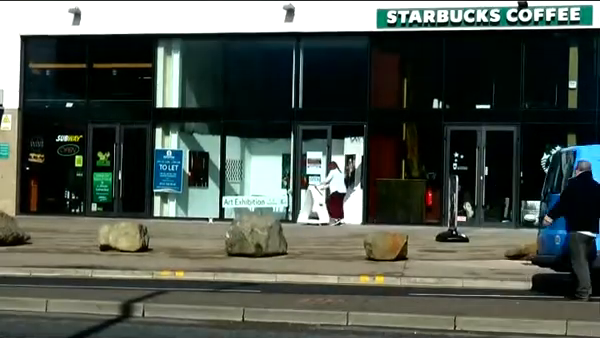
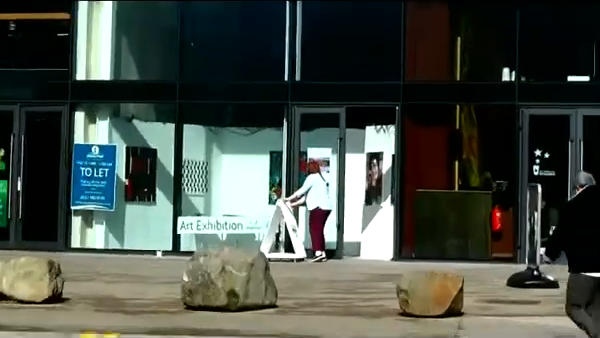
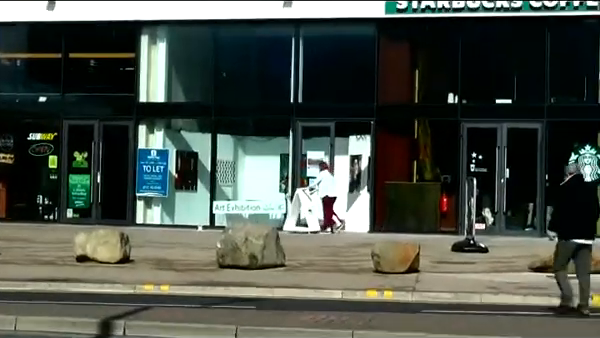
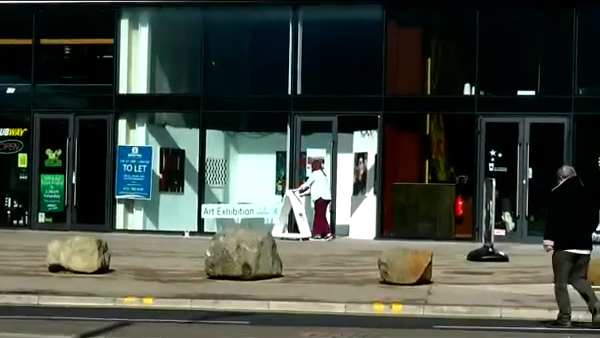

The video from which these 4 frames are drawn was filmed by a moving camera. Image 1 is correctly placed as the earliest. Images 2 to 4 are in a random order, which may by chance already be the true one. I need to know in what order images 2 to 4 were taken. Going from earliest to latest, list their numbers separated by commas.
3, 4, 2
